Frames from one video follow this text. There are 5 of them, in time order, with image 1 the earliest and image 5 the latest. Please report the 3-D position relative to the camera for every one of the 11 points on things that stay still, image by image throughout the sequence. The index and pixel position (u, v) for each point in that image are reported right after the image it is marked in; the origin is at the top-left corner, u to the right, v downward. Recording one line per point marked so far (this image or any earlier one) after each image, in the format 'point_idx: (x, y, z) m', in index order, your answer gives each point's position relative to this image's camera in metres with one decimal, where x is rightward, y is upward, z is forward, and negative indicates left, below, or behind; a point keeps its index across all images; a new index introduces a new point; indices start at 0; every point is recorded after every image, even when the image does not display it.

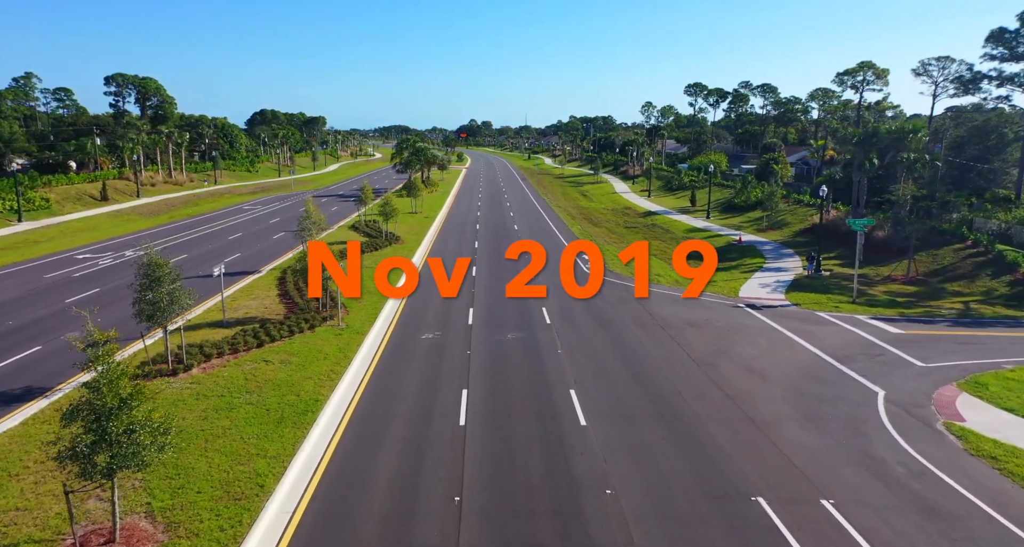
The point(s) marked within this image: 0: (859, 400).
0: (+9.1, -3.4, +18.4) m
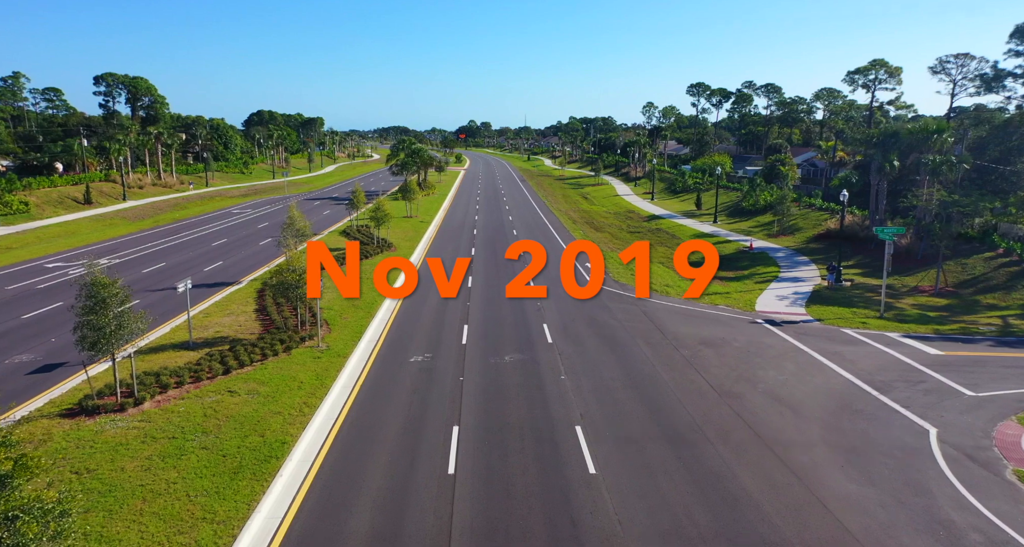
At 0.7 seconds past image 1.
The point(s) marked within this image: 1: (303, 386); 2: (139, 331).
0: (+9.0, -3.8, +16.0) m
1: (-5.6, -3.0, +18.8) m
2: (-8.9, -1.4, +16.8) m
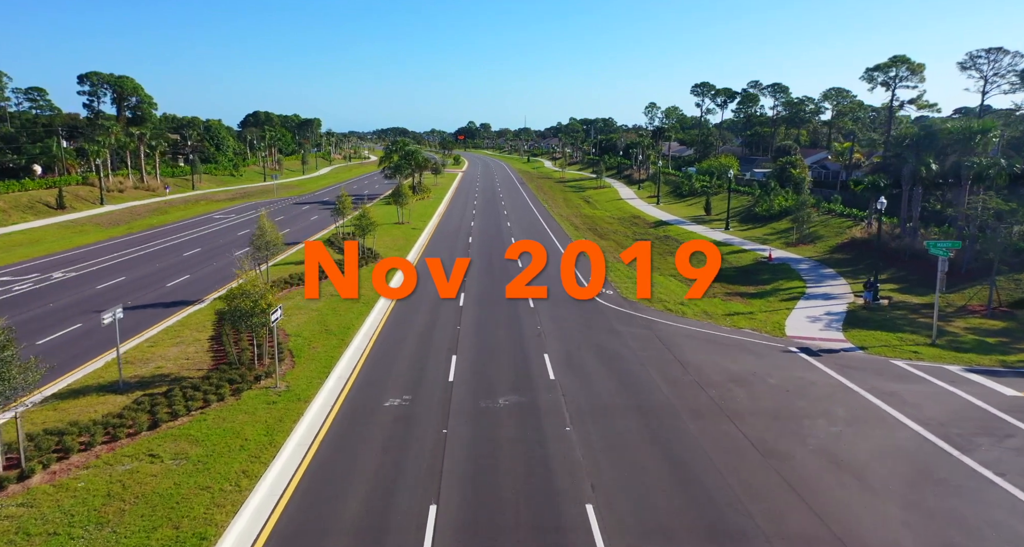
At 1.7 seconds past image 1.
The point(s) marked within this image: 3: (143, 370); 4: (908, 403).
0: (+8.9, -4.5, +12.4) m
1: (-5.7, -3.7, +15.2) m
2: (-9.0, -2.0, +13.1) m
3: (-10.2, -2.7, +19.4) m
4: (+10.3, -3.4, +18.3) m
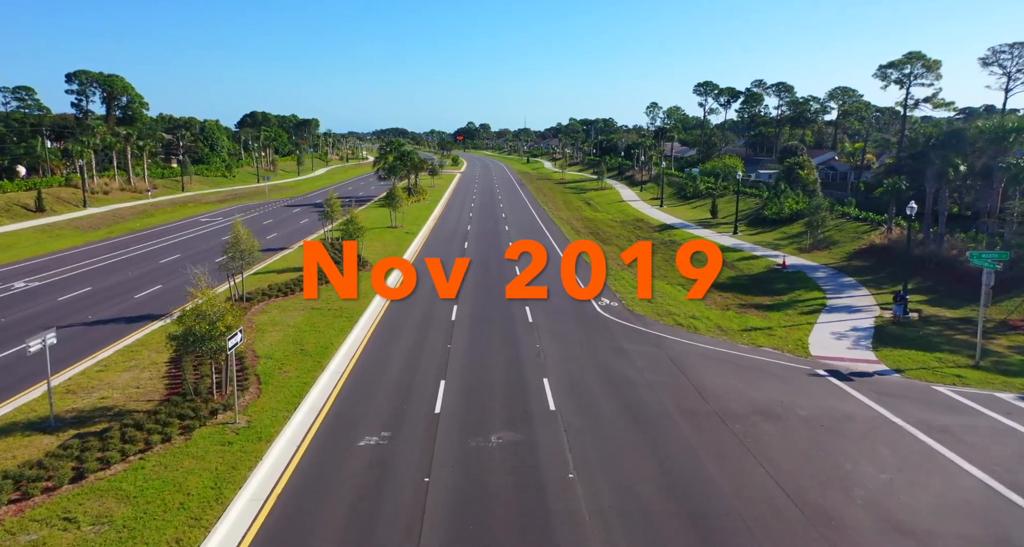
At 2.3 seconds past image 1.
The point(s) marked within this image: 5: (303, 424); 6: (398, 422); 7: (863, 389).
0: (+8.8, -4.9, +9.9) m
1: (-5.9, -4.1, +12.7) m
2: (-9.2, -2.5, +10.7) m
3: (-10.3, -3.1, +17.0) m
4: (+10.2, -3.8, +15.8) m
5: (-5.0, -3.6, +16.8) m
6: (-2.8, -3.6, +17.3) m
7: (+9.8, -3.2, +19.7) m
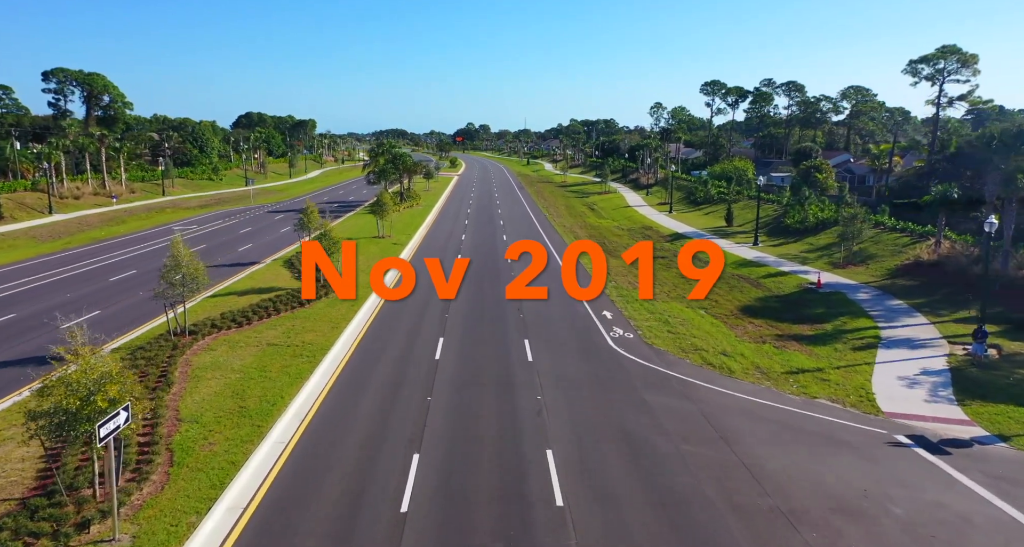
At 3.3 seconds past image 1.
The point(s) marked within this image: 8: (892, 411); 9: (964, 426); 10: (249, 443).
0: (+8.6, -5.9, +5.3) m
1: (-6.0, -5.0, +8.0) m
2: (-9.3, -3.4, +6.0) m
3: (-10.4, -4.0, +12.3) m
4: (+10.1, -4.7, +11.2) m
5: (-5.1, -4.5, +12.1) m
6: (-2.9, -4.5, +12.6) m
7: (+9.7, -4.2, +15.0) m
8: (+10.0, -3.6, +18.4) m
9: (+11.2, -3.8, +17.4) m
10: (-5.9, -3.7, +15.7) m
